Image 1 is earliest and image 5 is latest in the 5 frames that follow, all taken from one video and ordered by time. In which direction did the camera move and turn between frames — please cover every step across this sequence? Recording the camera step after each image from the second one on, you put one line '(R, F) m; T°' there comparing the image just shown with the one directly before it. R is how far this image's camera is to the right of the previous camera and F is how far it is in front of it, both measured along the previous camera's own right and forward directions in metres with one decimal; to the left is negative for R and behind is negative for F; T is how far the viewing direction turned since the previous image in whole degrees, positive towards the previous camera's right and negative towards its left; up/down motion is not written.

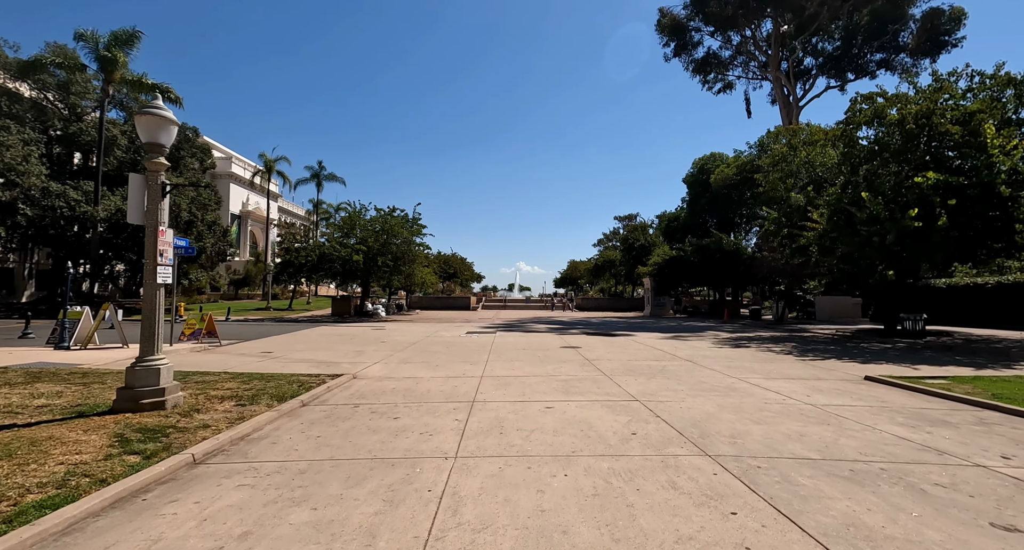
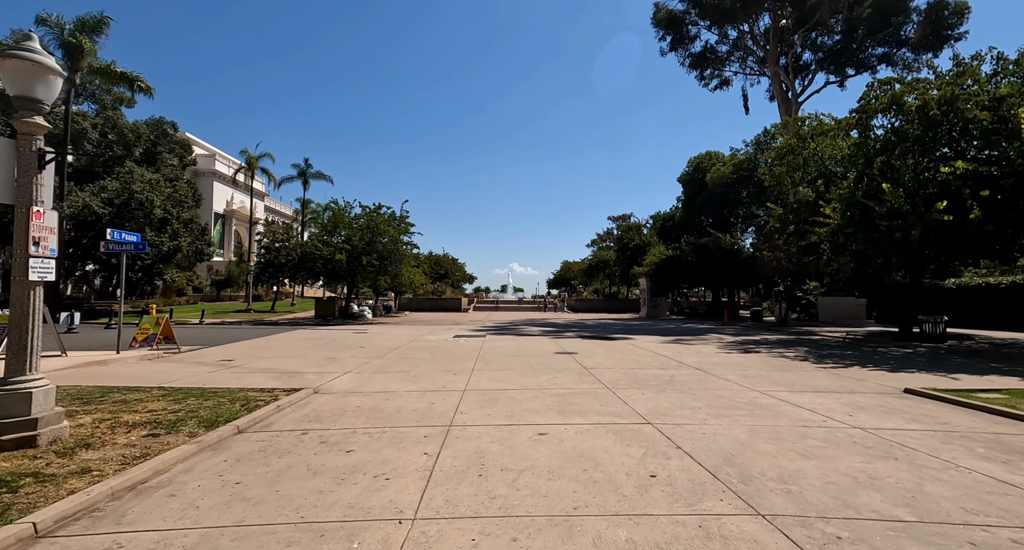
(+0.1, +1.5) m; +1°
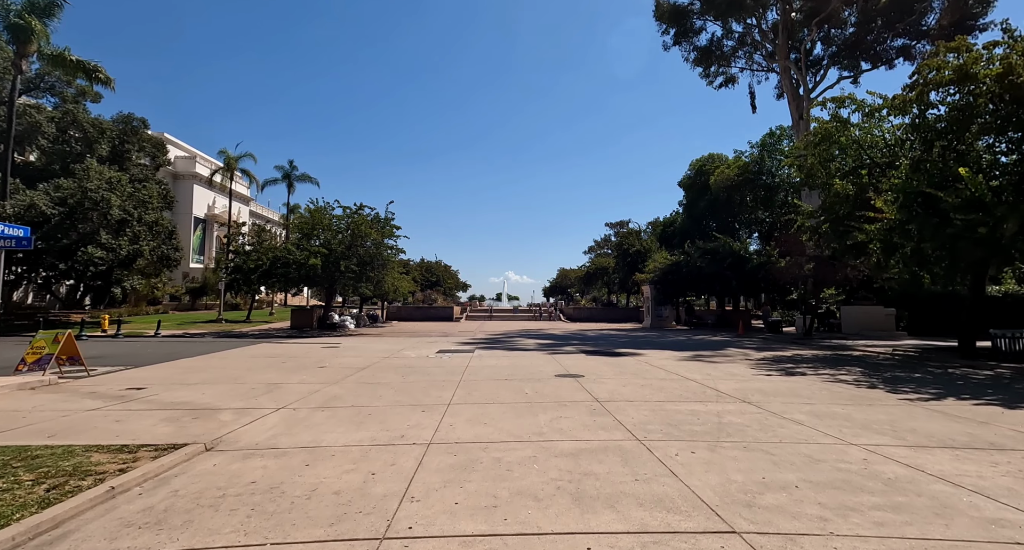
(+0.1, +3.0) m; +1°
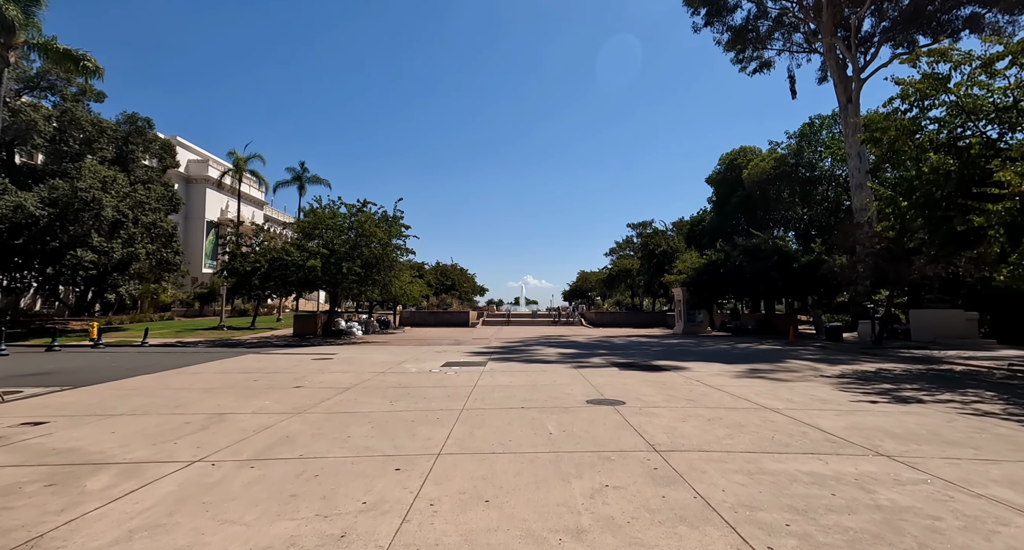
(0.0, +3.0) m; -2°
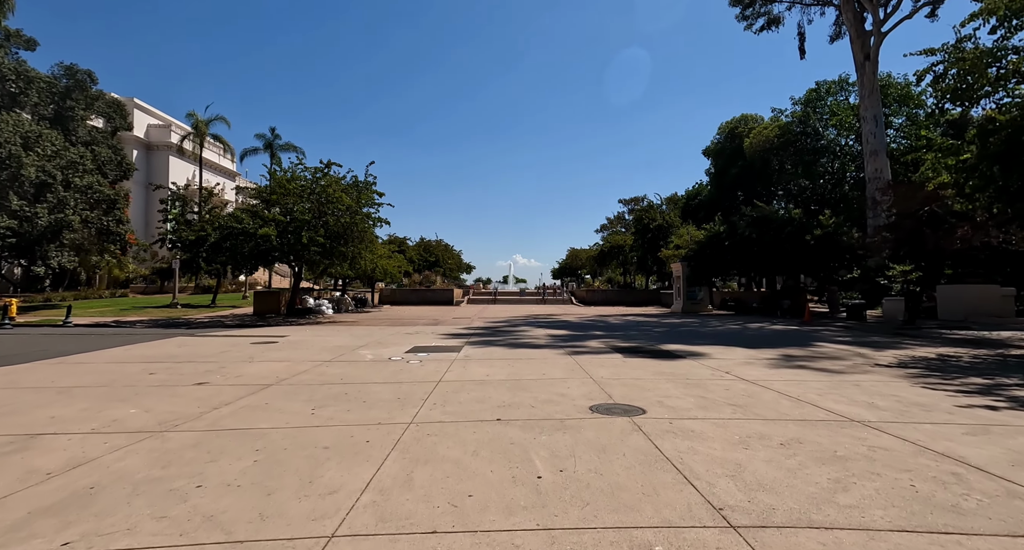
(+0.3, +3.2) m; +1°
